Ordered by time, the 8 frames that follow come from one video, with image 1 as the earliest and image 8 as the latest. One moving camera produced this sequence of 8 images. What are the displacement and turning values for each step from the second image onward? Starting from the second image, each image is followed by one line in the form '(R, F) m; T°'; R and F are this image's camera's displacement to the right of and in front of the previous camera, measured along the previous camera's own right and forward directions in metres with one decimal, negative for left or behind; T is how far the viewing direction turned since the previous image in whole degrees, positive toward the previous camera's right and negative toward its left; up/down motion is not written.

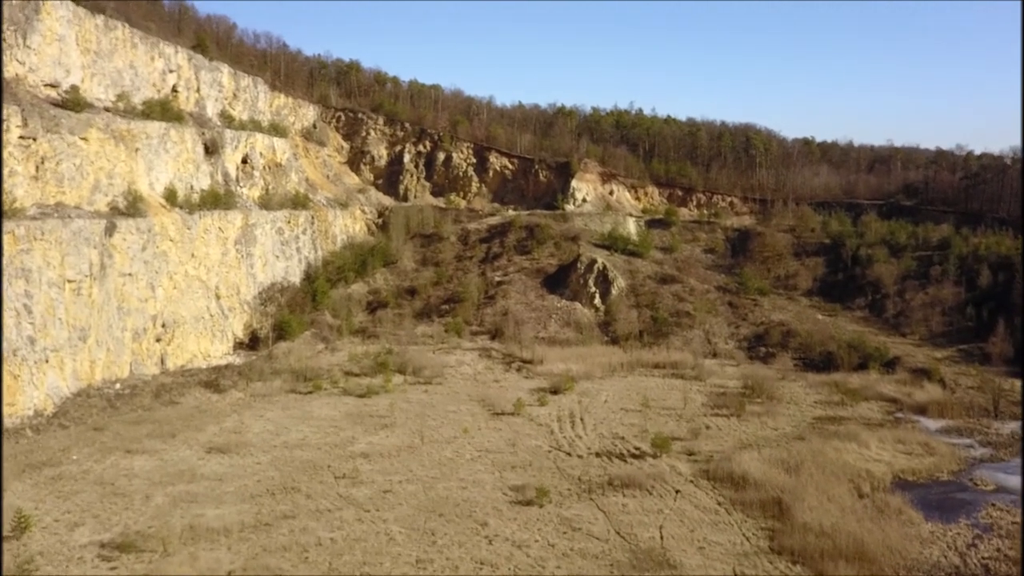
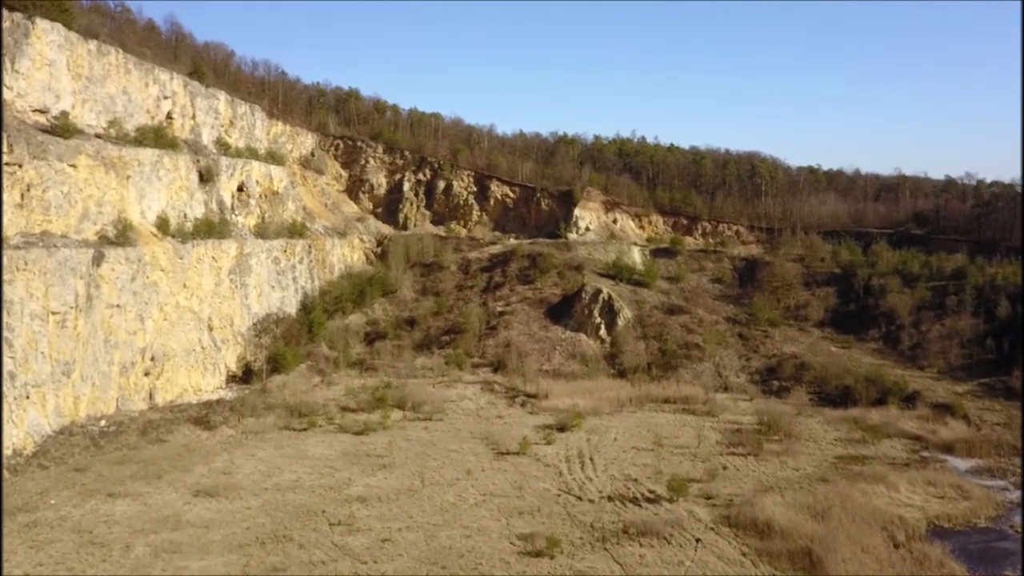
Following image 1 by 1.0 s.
(-0.2, +0.8) m; 0°
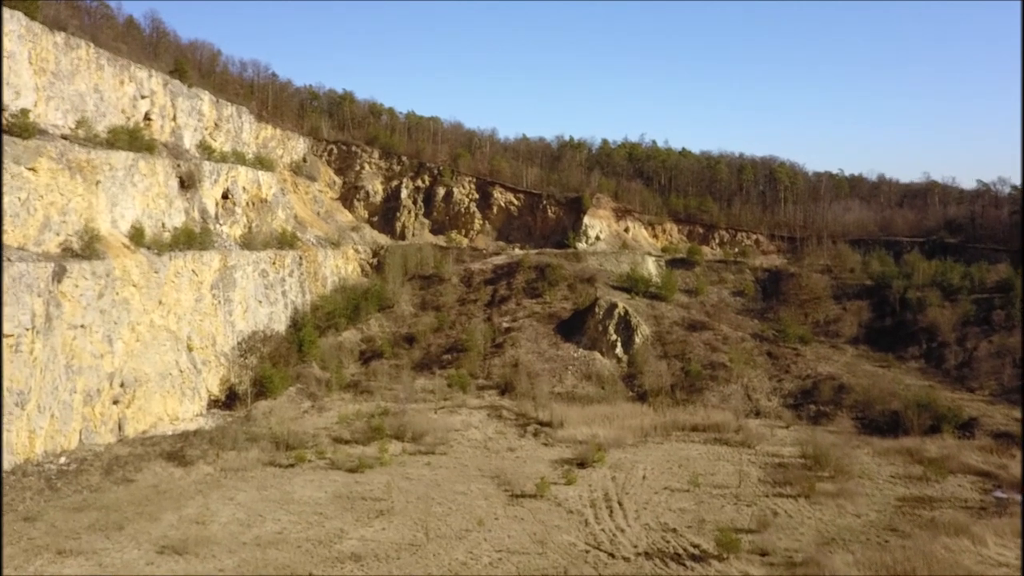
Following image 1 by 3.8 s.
(-0.4, +2.0) m; 0°
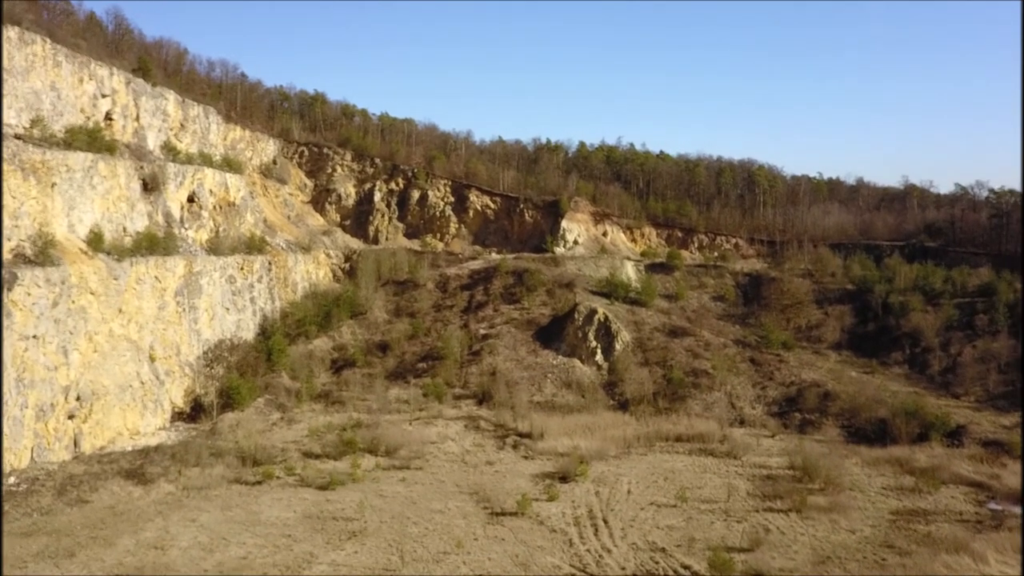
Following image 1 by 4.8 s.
(-0.1, +0.7) m; +2°
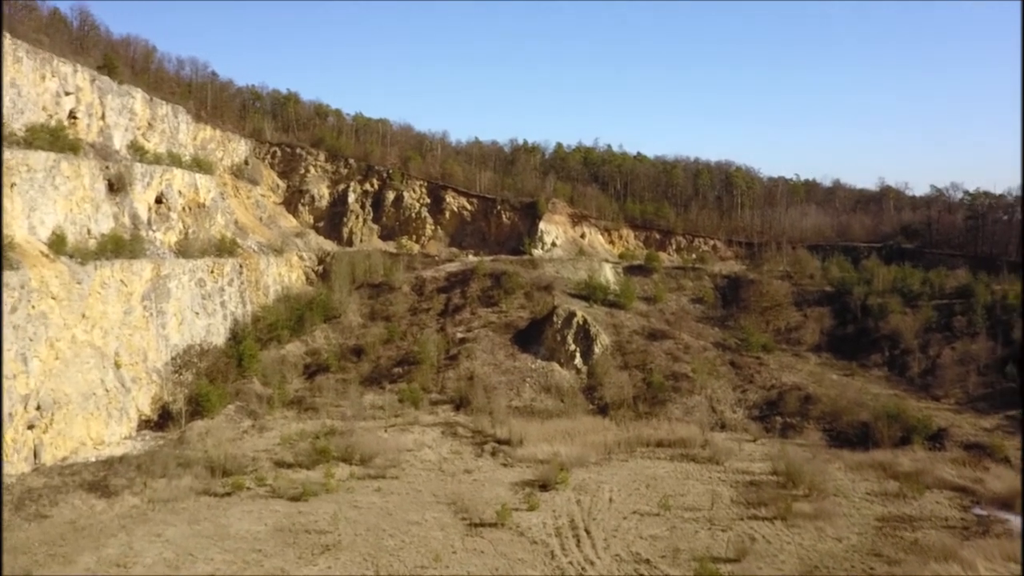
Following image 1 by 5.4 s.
(0.0, +0.4) m; +2°
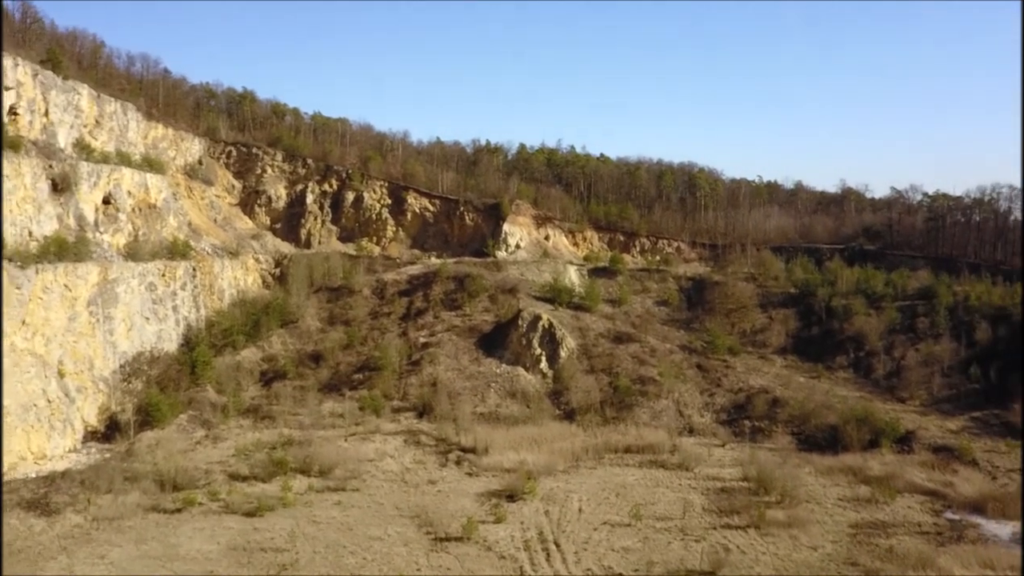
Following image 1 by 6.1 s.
(-0.1, +0.5) m; +3°
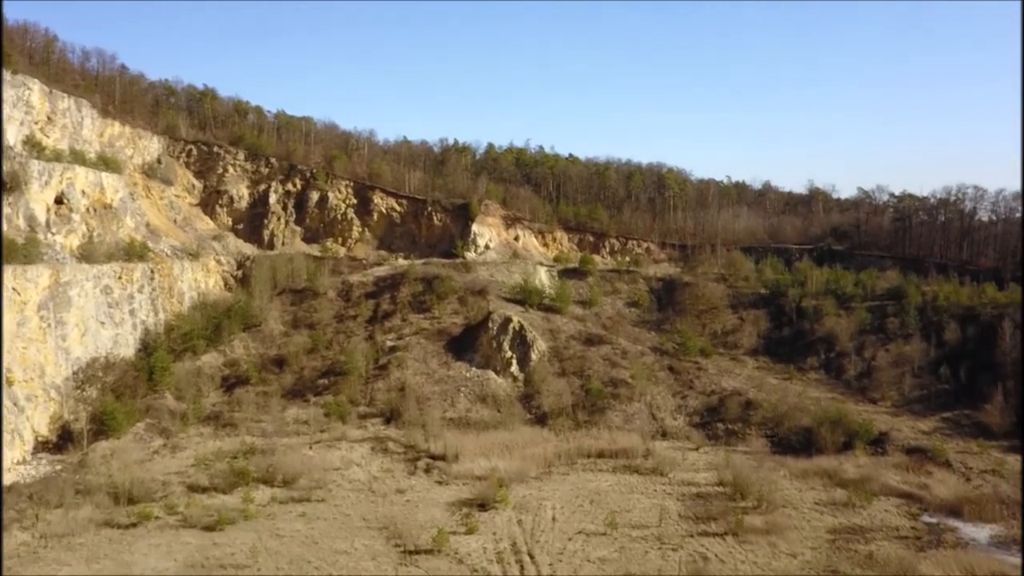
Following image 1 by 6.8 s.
(-0.1, +0.5) m; +2°
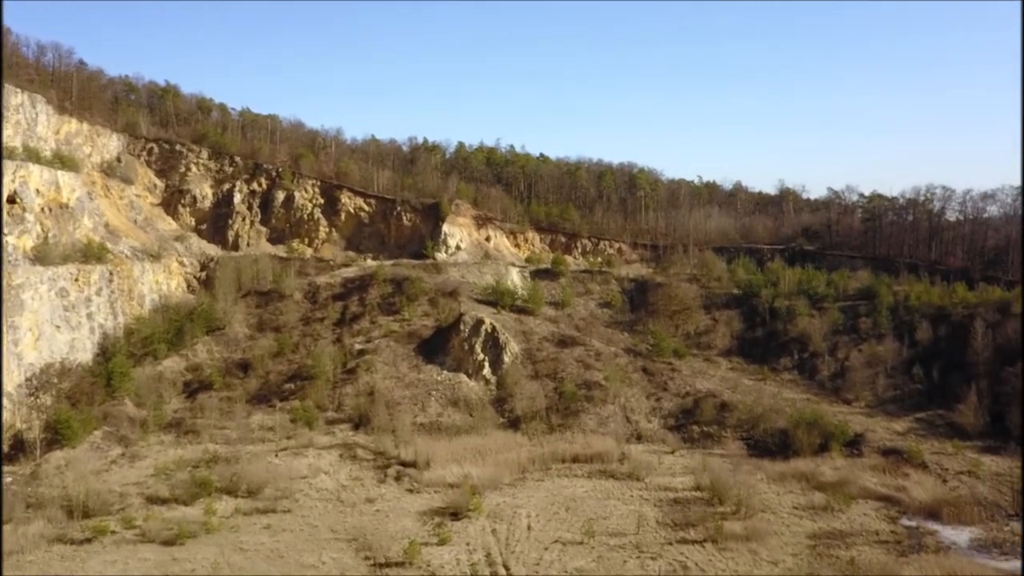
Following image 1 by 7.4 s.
(-0.1, +0.4) m; +2°
